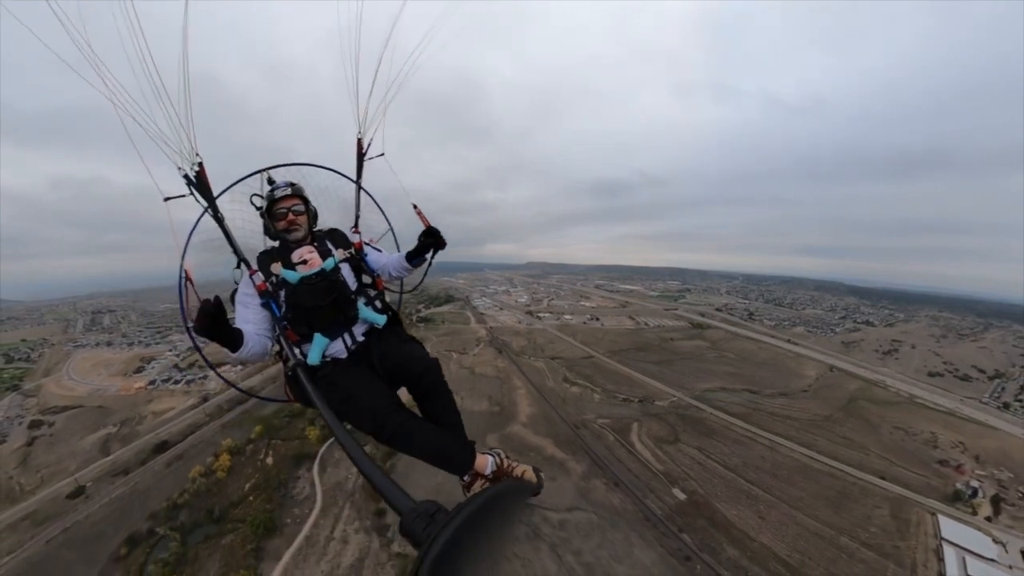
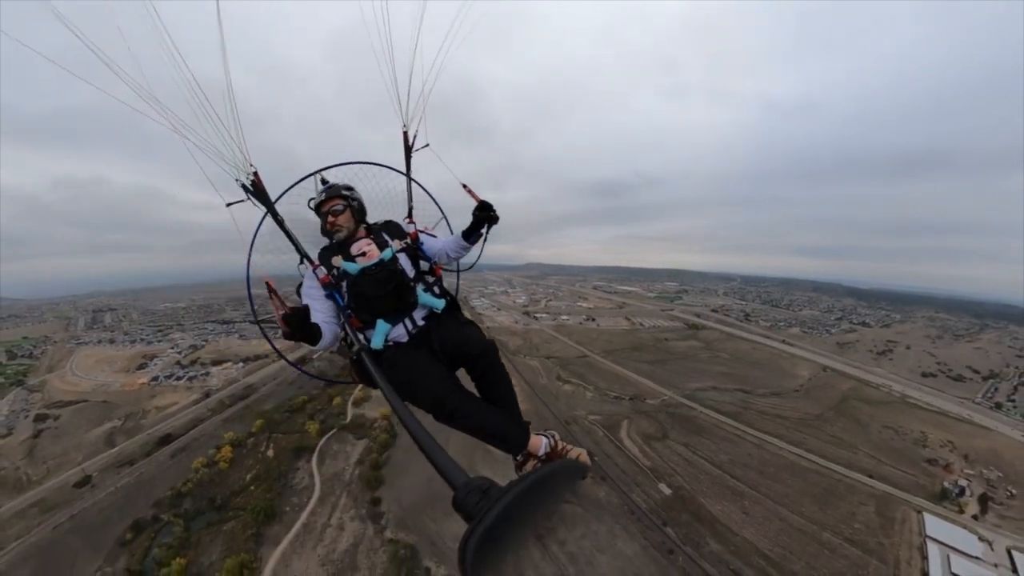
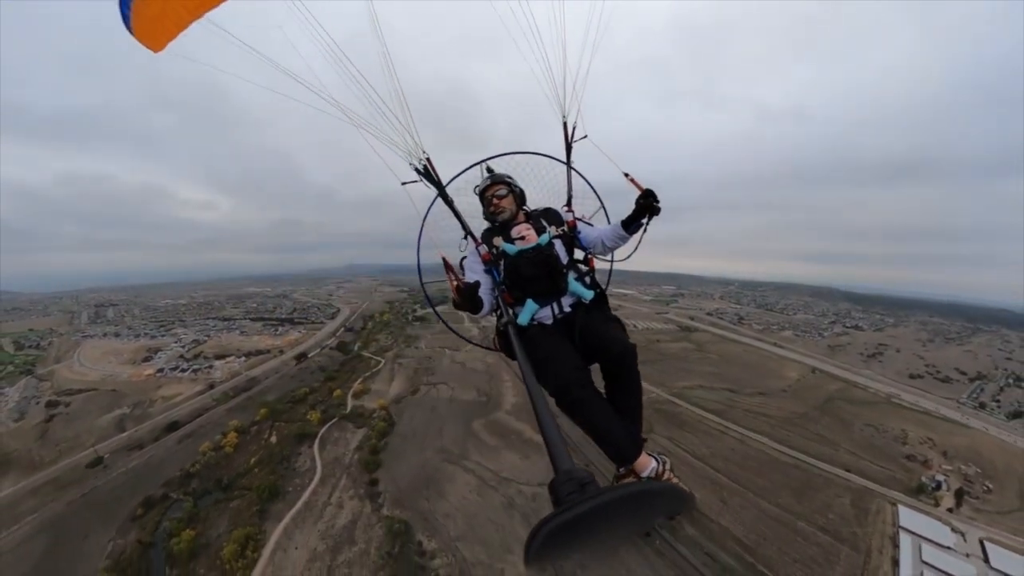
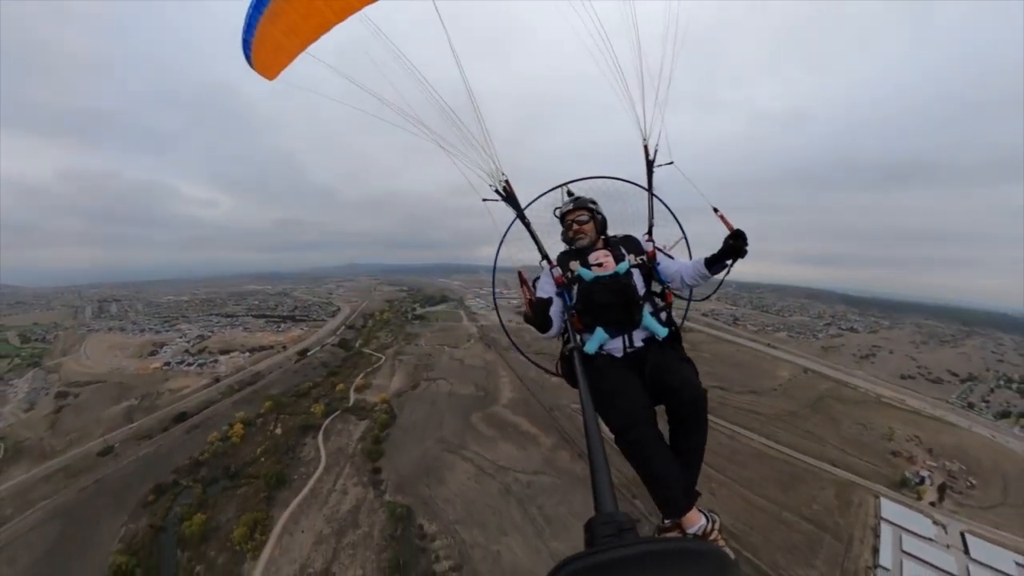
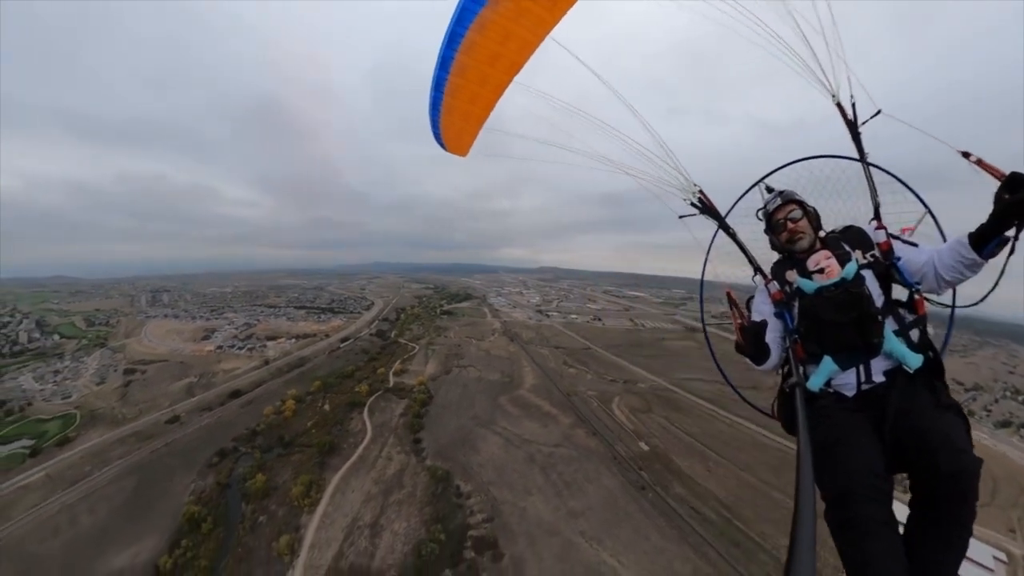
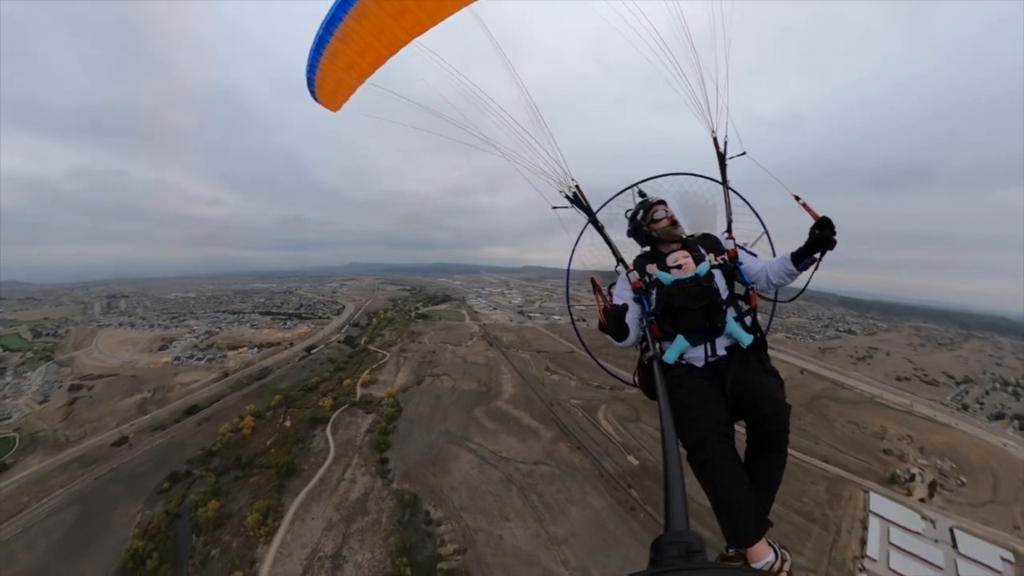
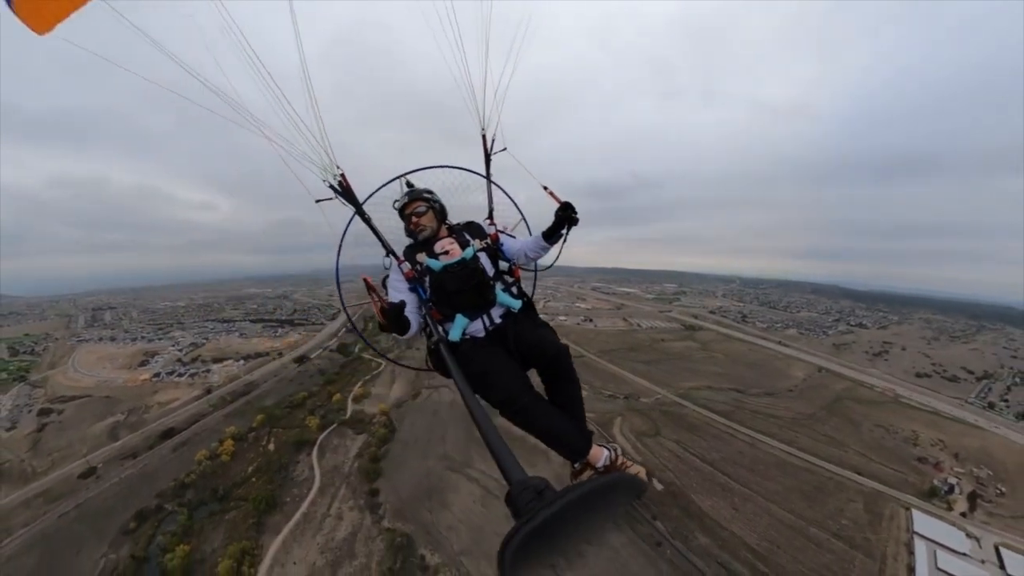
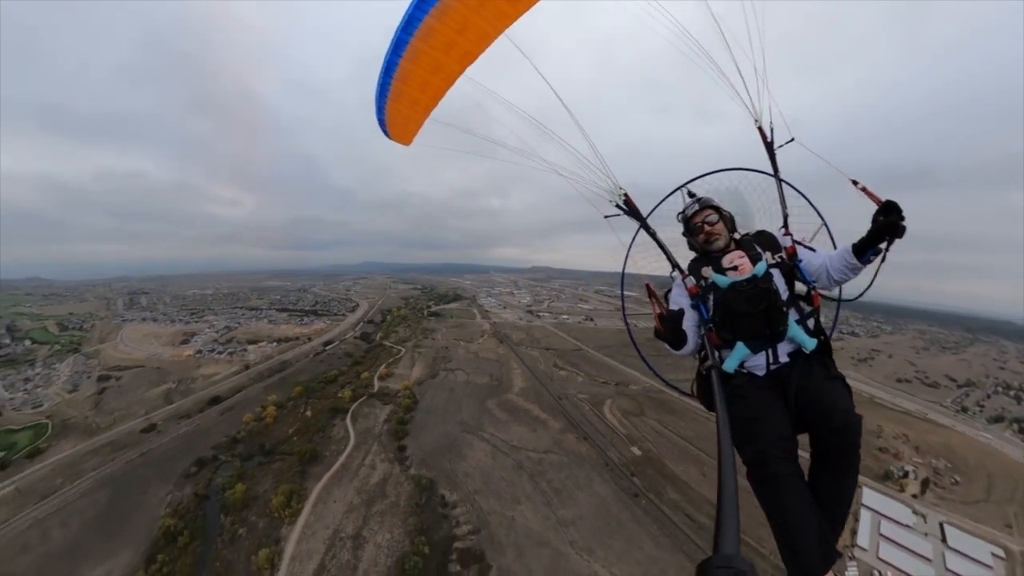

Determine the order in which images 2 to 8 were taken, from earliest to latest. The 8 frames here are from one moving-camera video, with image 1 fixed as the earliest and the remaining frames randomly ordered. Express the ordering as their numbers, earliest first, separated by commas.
2, 7, 3, 4, 6, 8, 5
